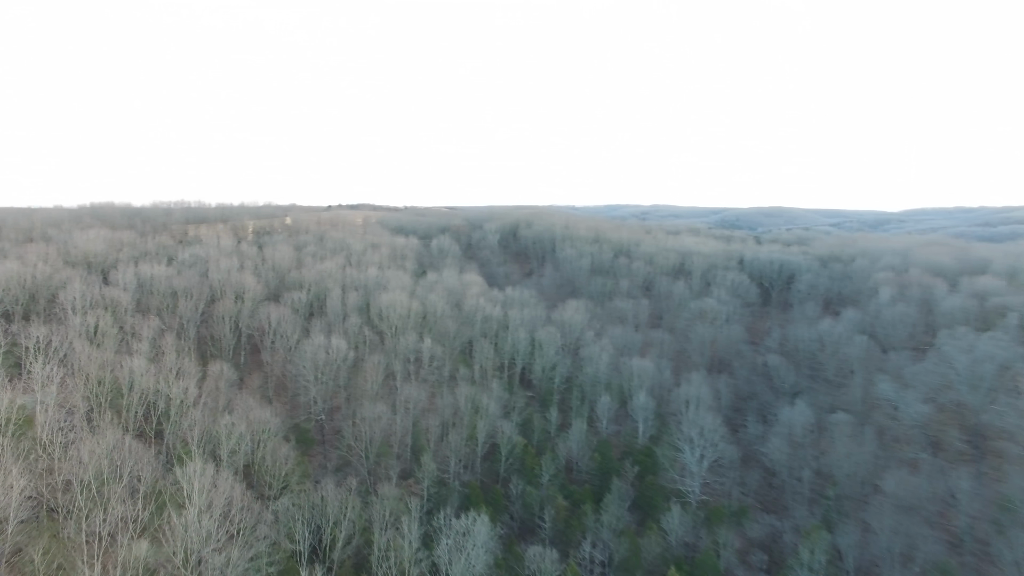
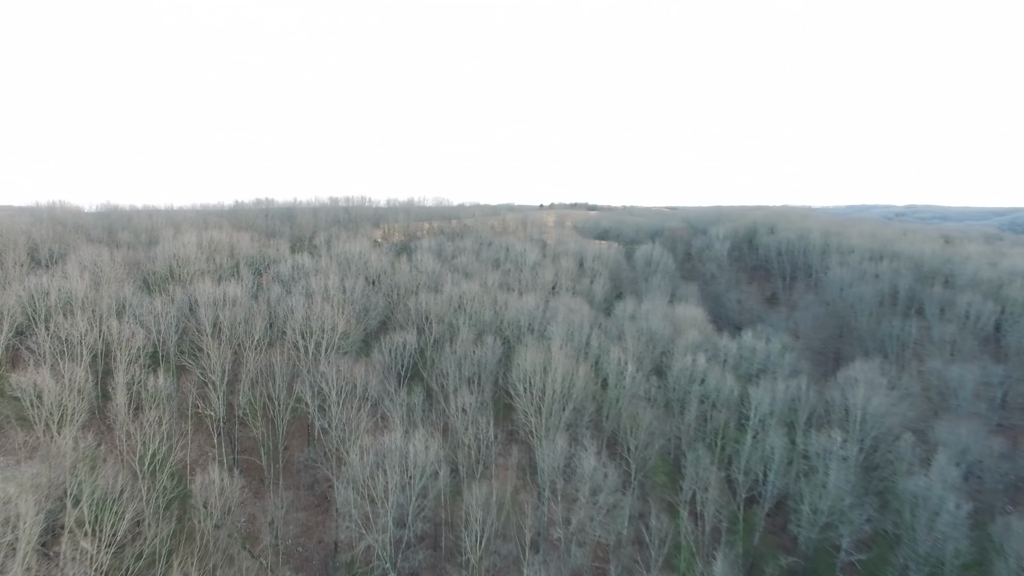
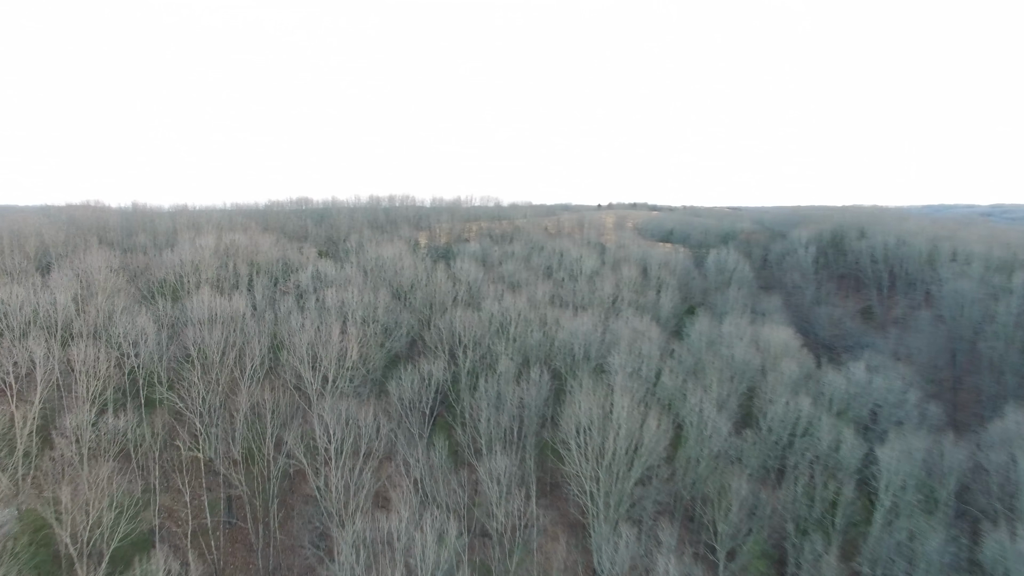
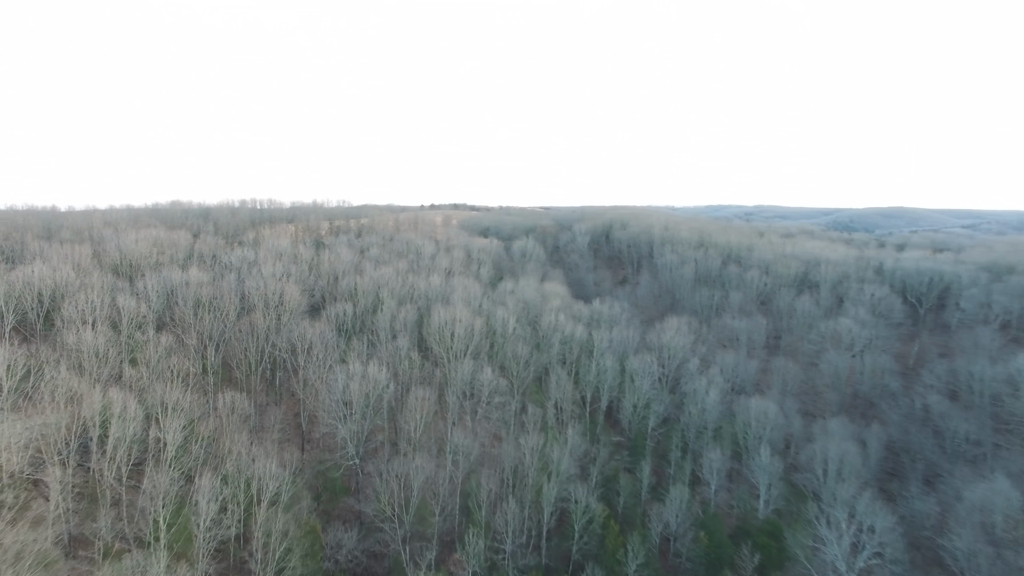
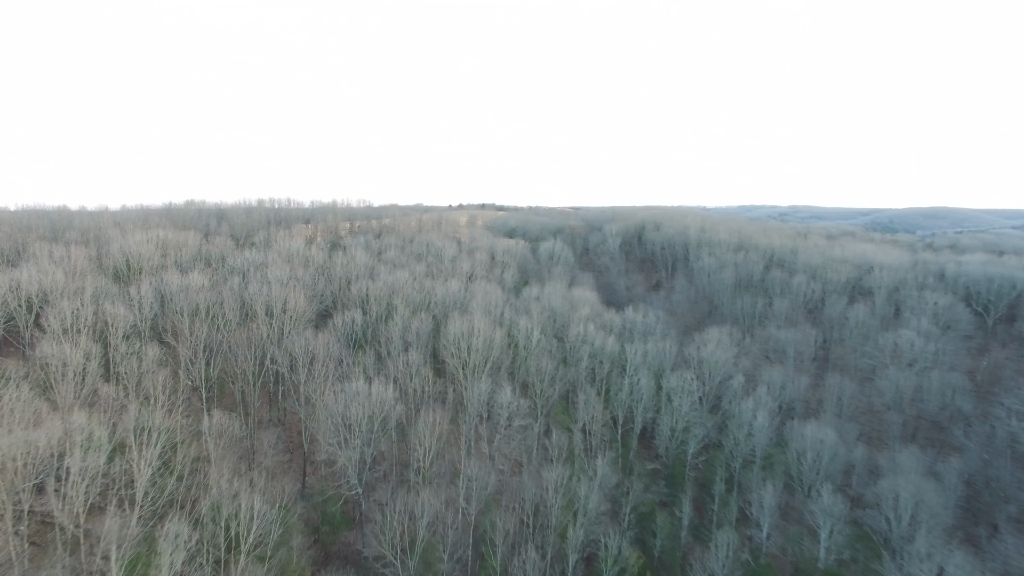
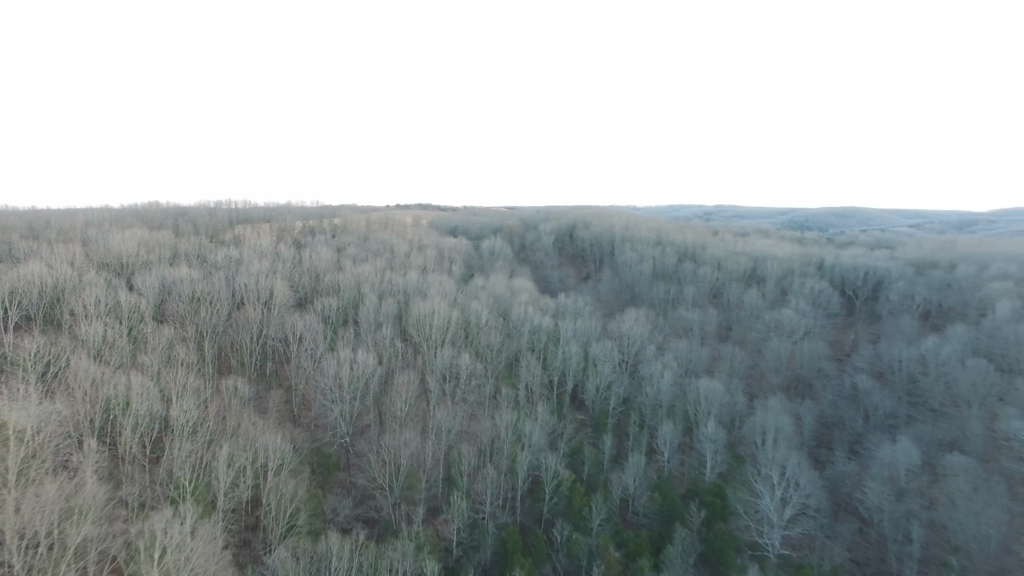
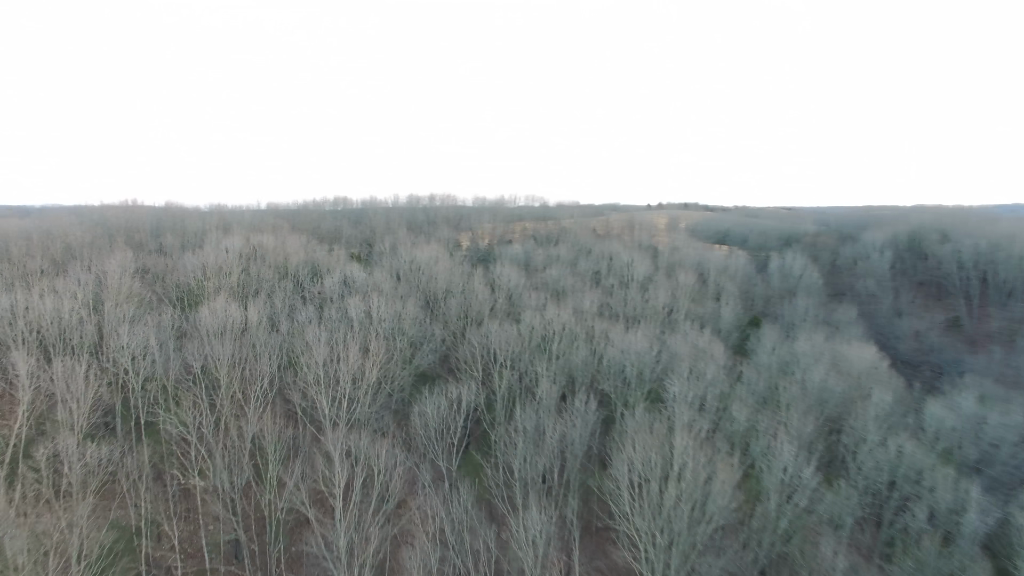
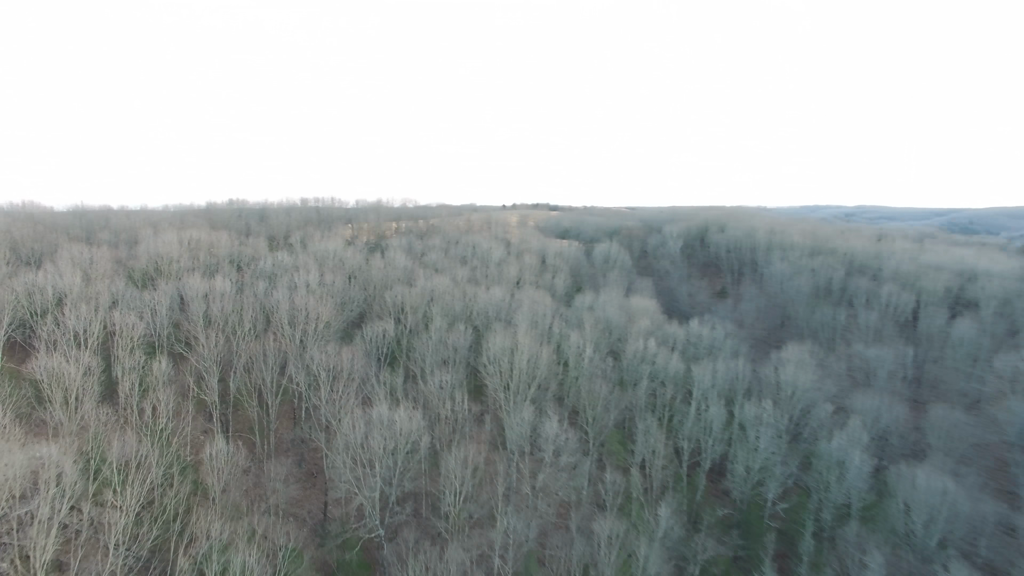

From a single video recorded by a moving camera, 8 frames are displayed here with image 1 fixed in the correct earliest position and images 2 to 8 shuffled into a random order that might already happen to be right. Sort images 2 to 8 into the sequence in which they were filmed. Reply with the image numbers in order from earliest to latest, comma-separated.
6, 4, 5, 8, 2, 3, 7
